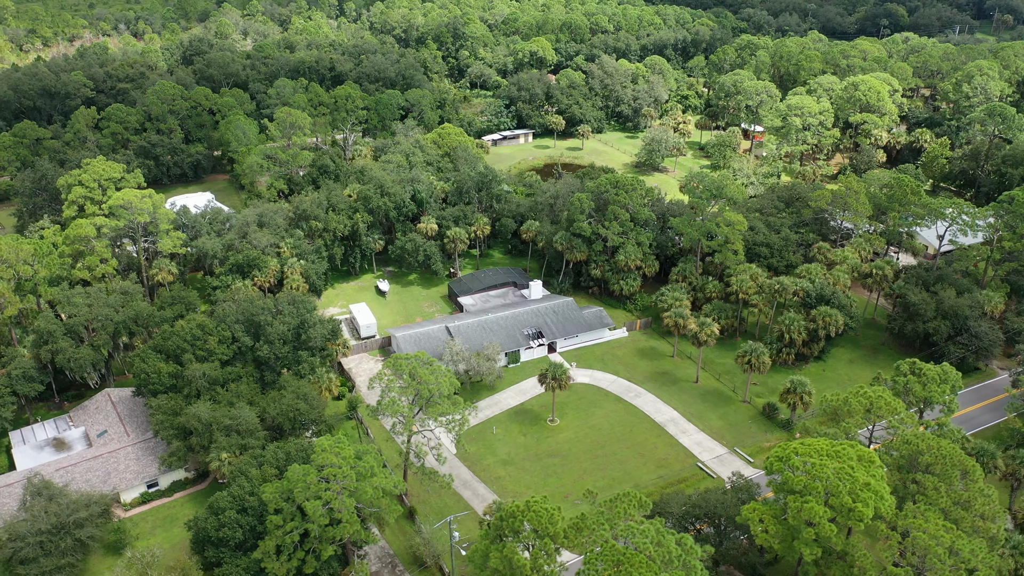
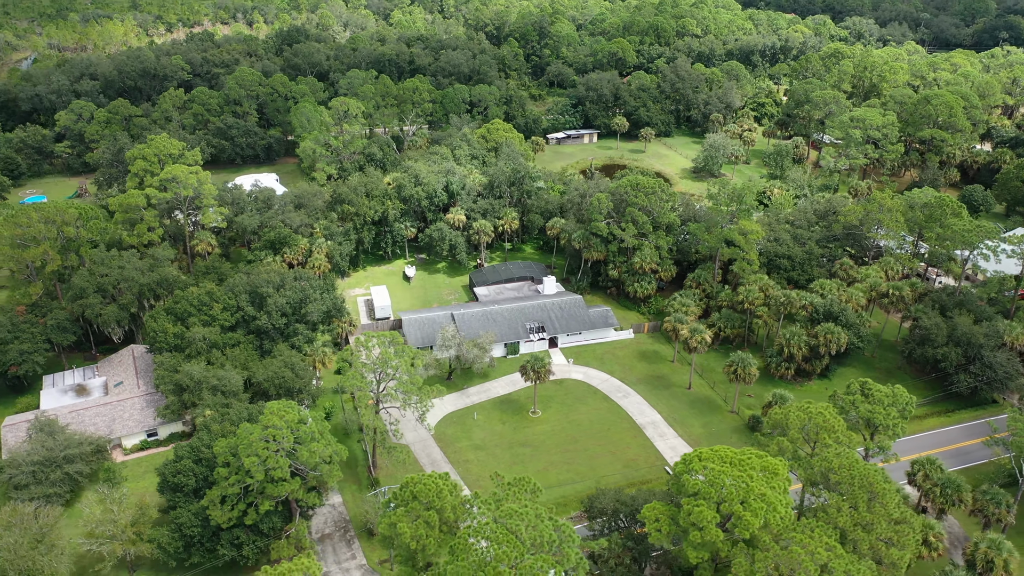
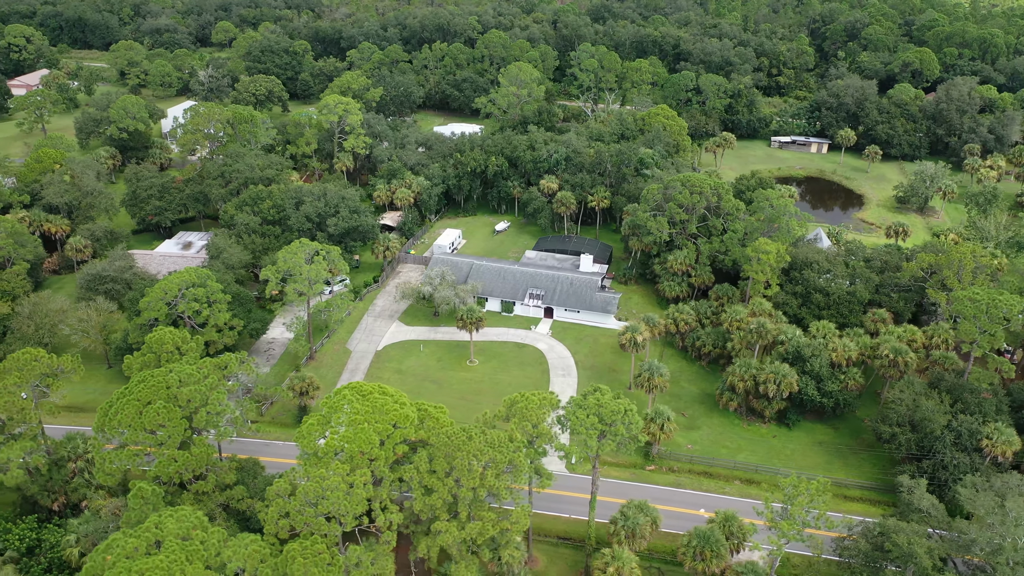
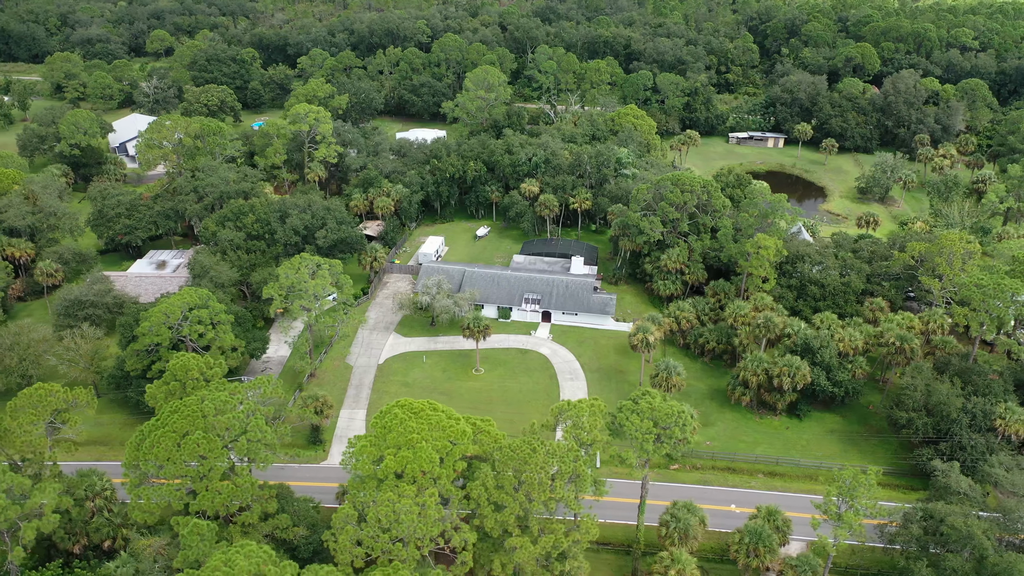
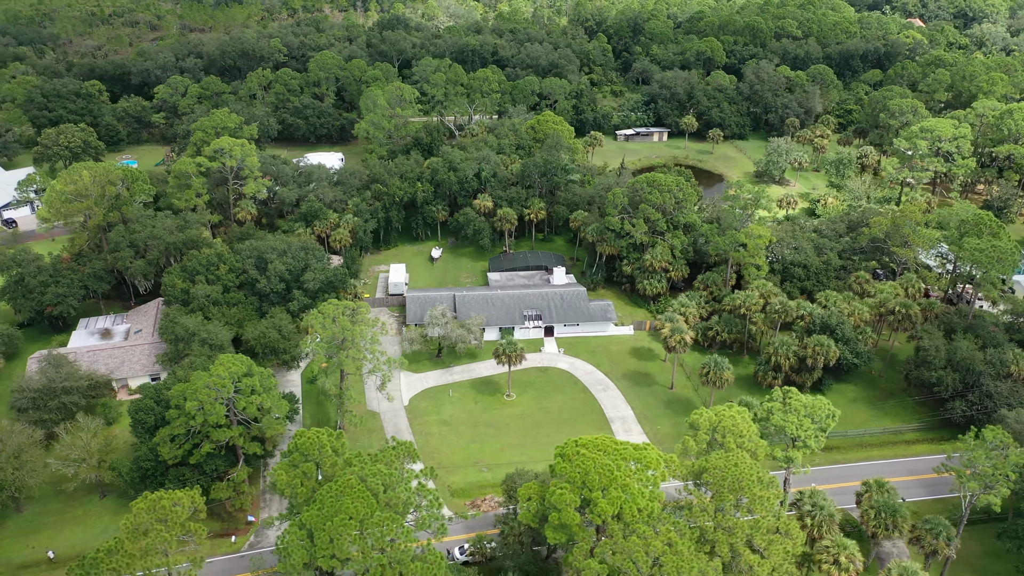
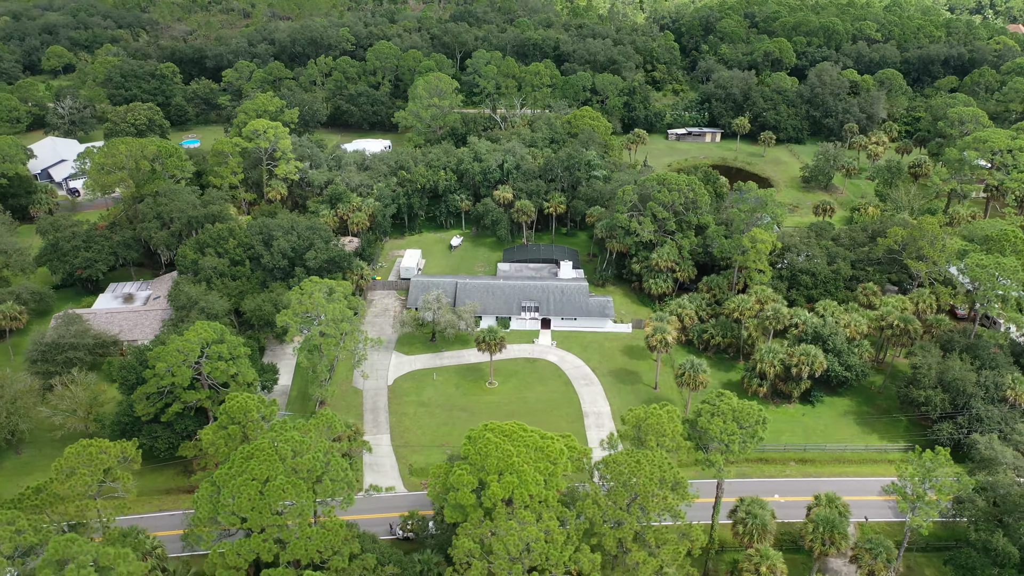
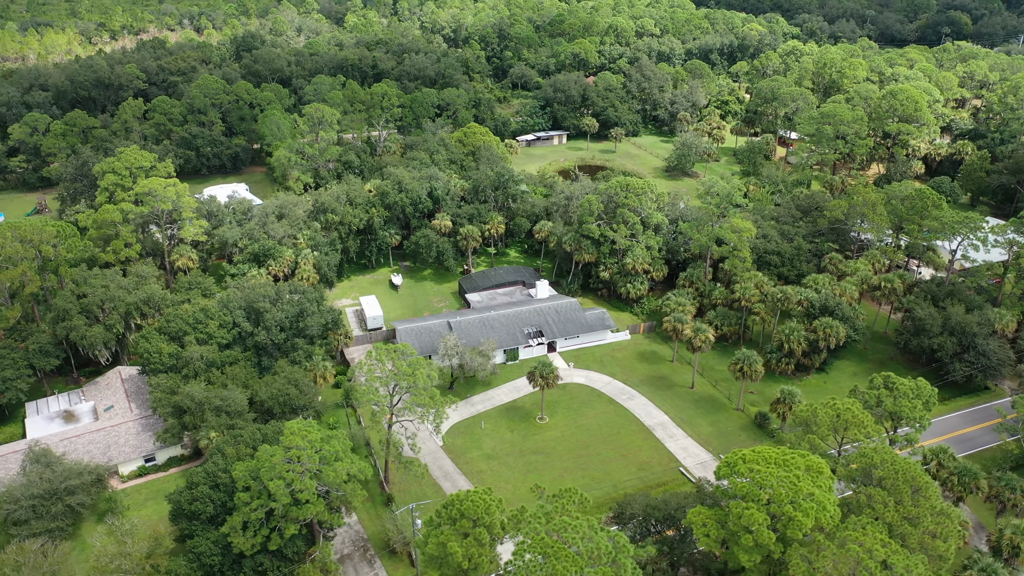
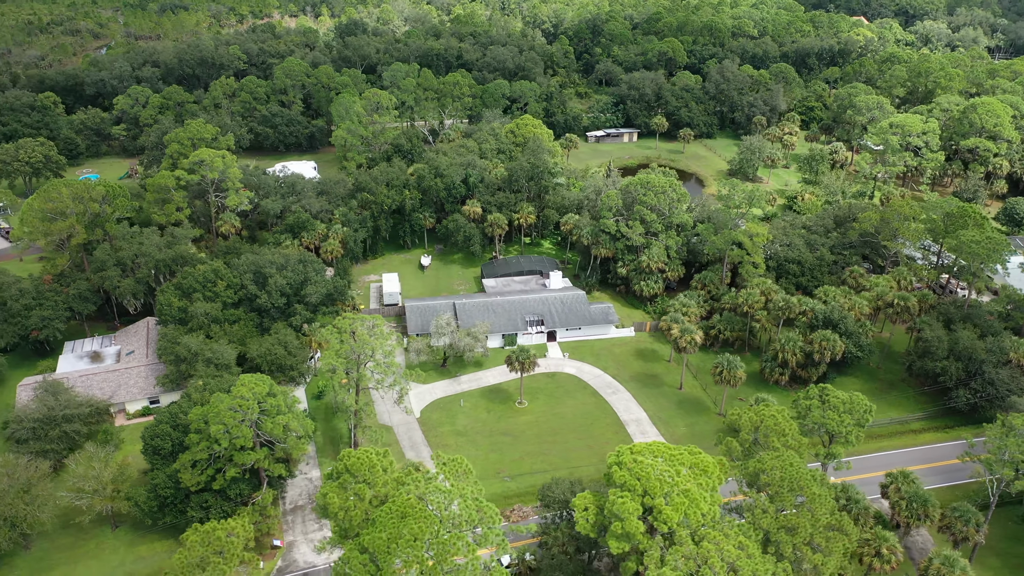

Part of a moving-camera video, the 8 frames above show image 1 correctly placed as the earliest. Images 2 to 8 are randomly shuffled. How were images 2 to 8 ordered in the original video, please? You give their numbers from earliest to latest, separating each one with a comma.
7, 2, 8, 5, 6, 4, 3
